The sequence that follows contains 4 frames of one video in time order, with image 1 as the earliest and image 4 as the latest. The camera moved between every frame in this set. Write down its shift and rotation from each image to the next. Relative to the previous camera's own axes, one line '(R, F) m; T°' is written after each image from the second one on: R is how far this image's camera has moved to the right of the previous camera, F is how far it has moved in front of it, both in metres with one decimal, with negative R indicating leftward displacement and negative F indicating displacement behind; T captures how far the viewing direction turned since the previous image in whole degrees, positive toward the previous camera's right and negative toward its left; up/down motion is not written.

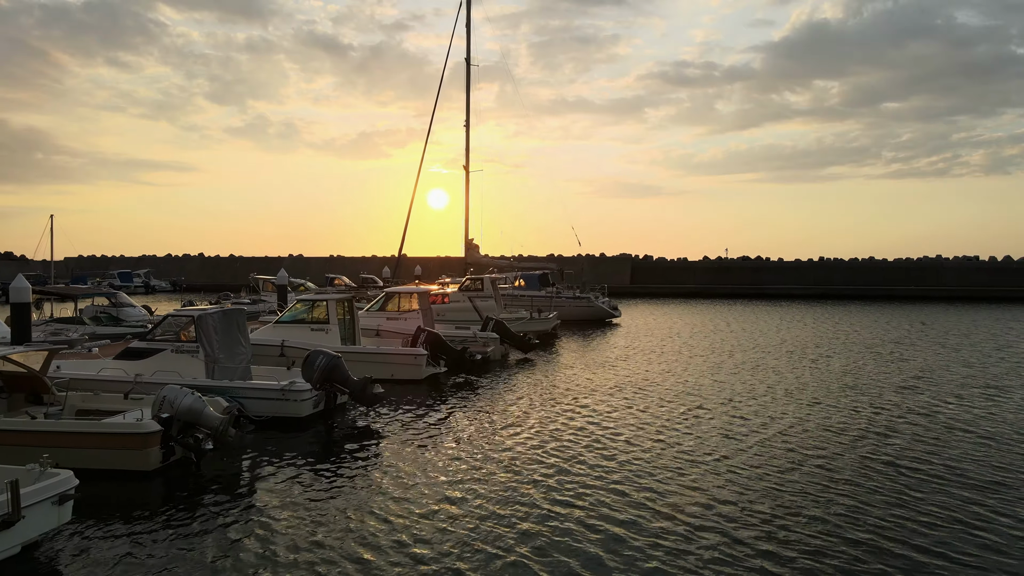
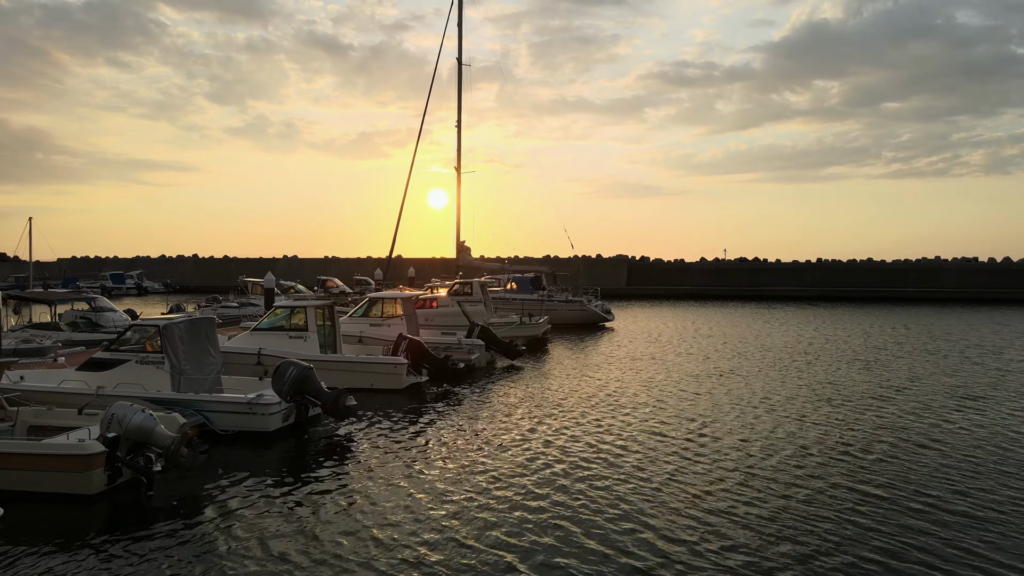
(+0.4, +0.5) m; 0°
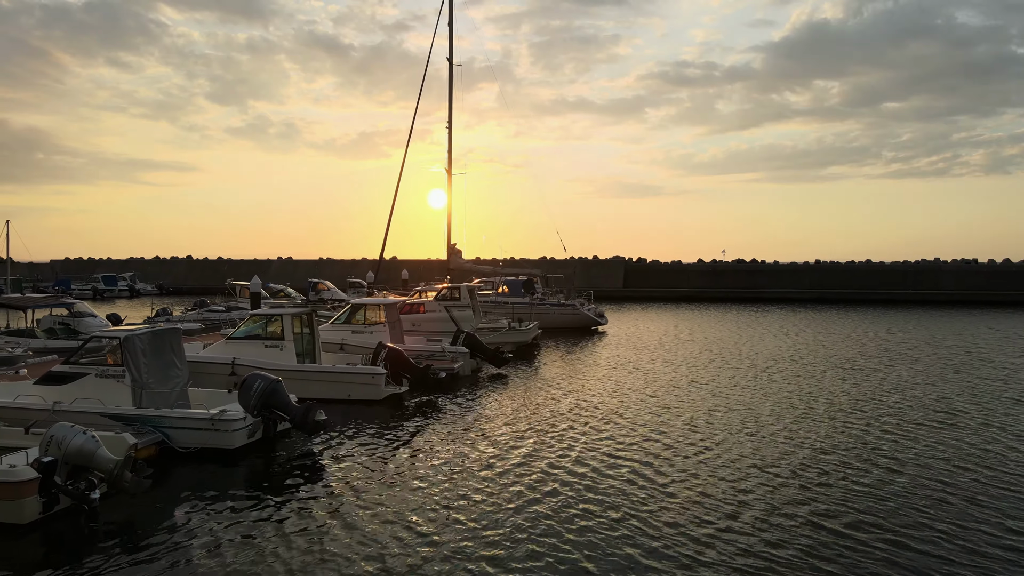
(+0.4, +0.5) m; 0°
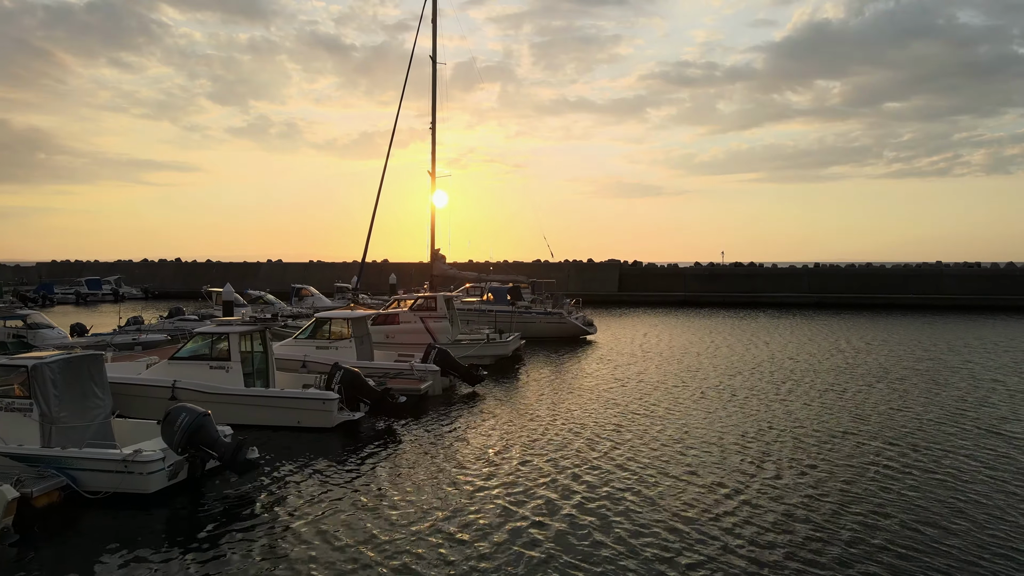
(+0.7, +1.2) m; 0°
